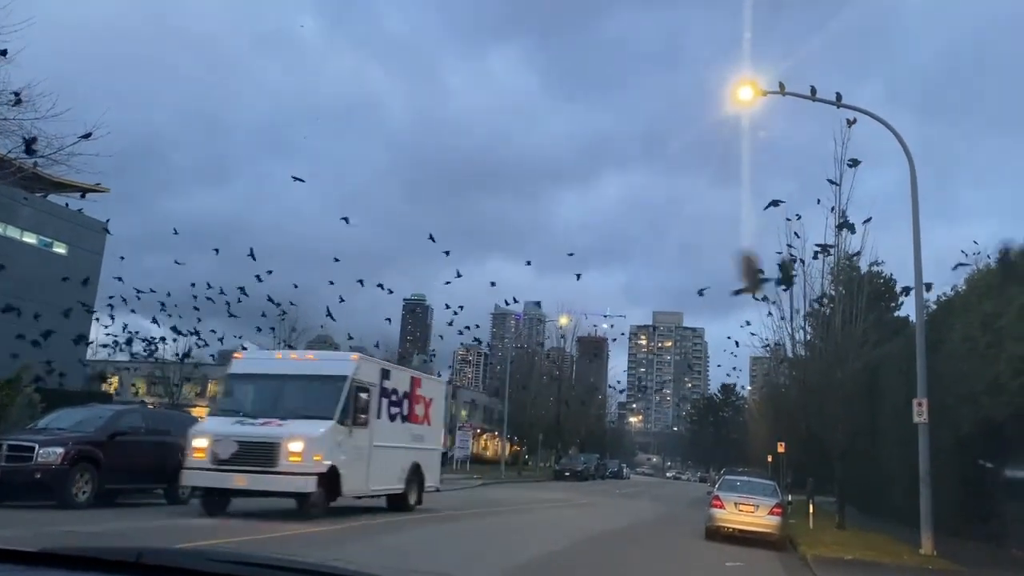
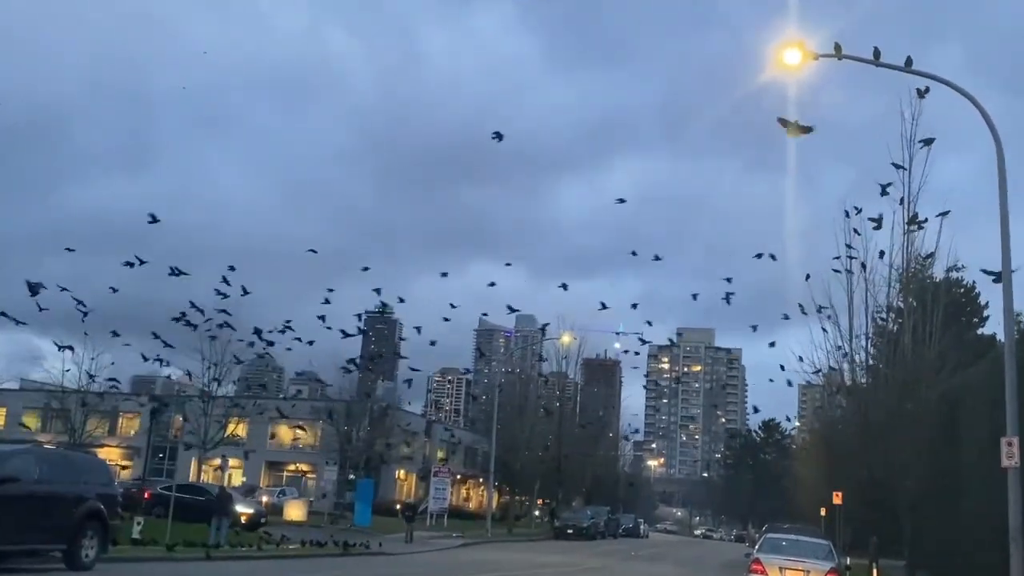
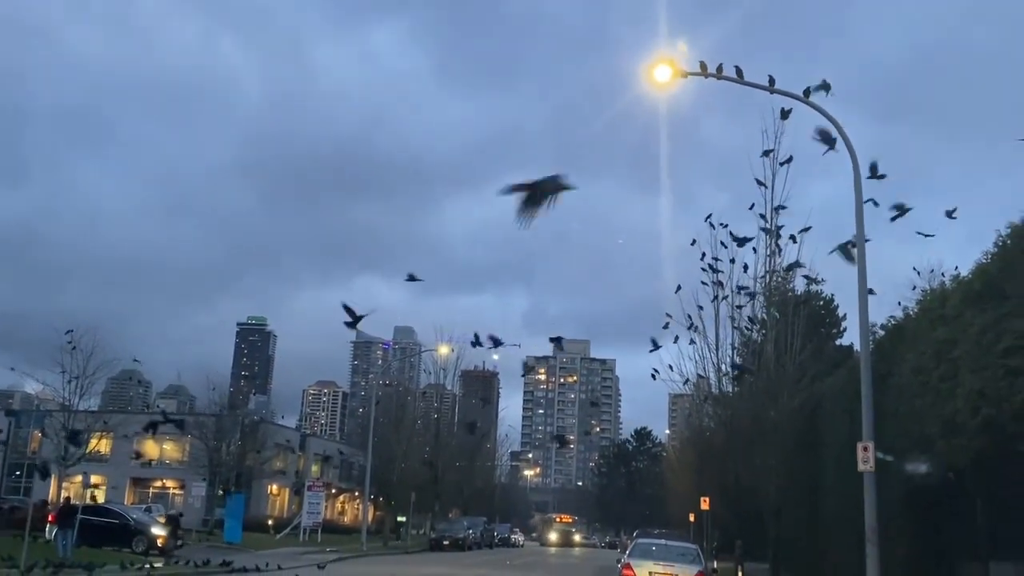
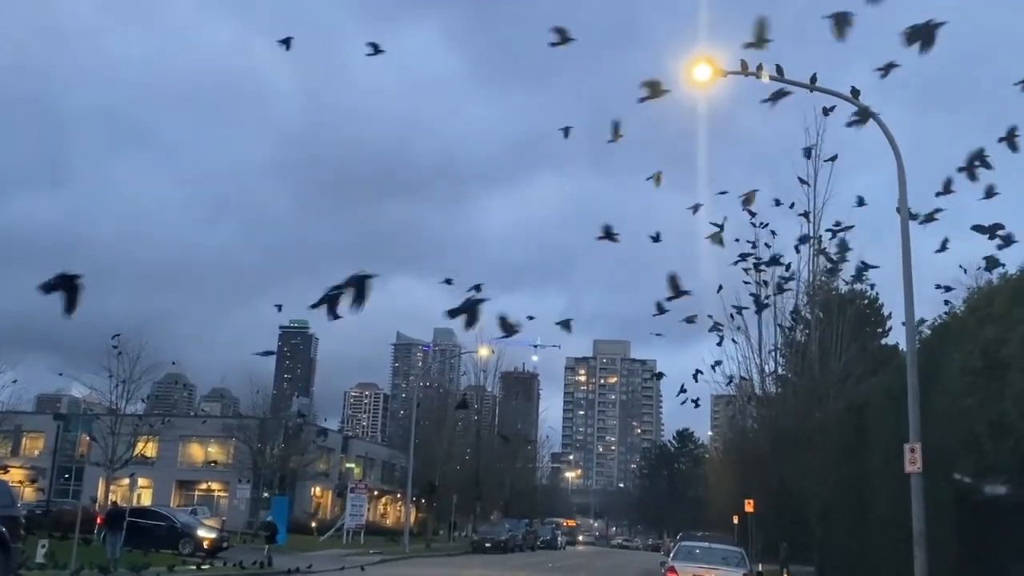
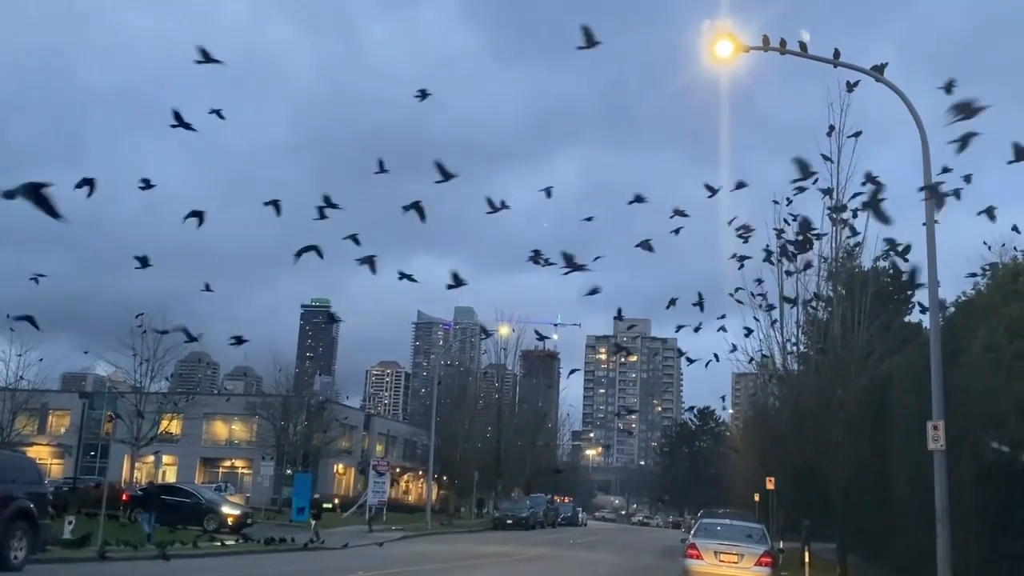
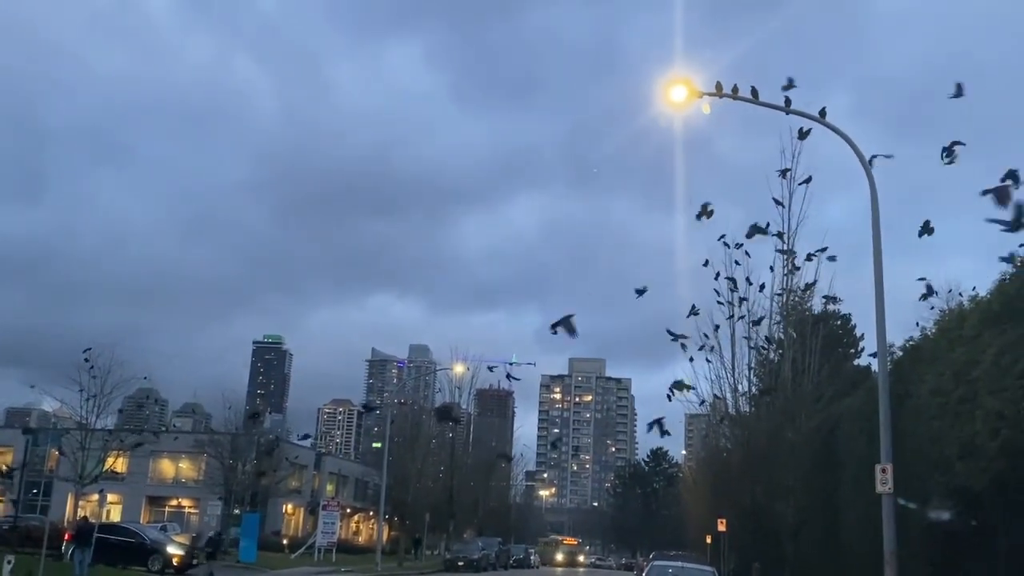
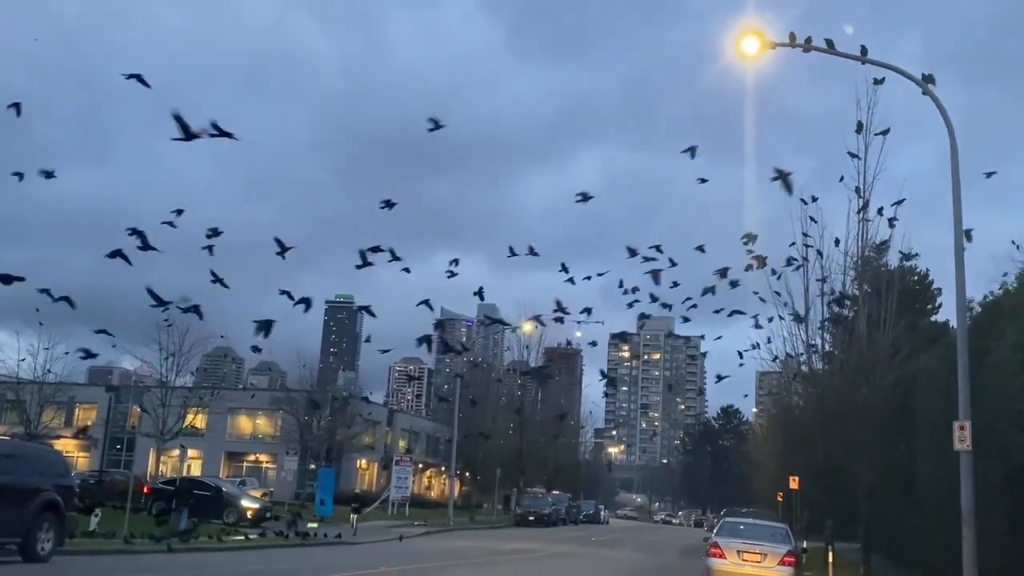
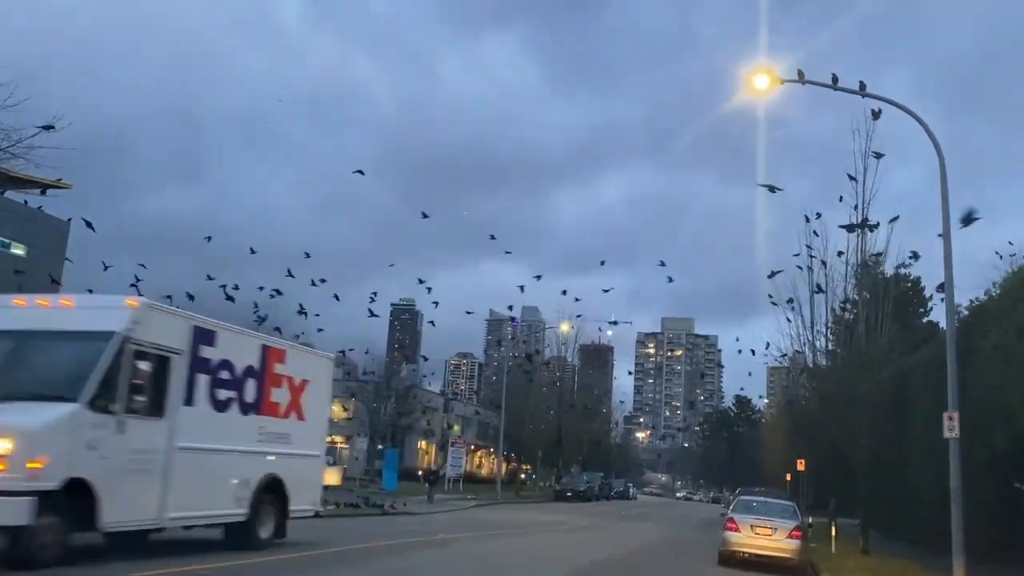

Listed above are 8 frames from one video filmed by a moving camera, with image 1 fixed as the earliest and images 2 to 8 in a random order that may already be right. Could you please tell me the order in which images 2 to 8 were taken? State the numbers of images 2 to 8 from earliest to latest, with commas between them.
8, 2, 7, 5, 4, 6, 3
